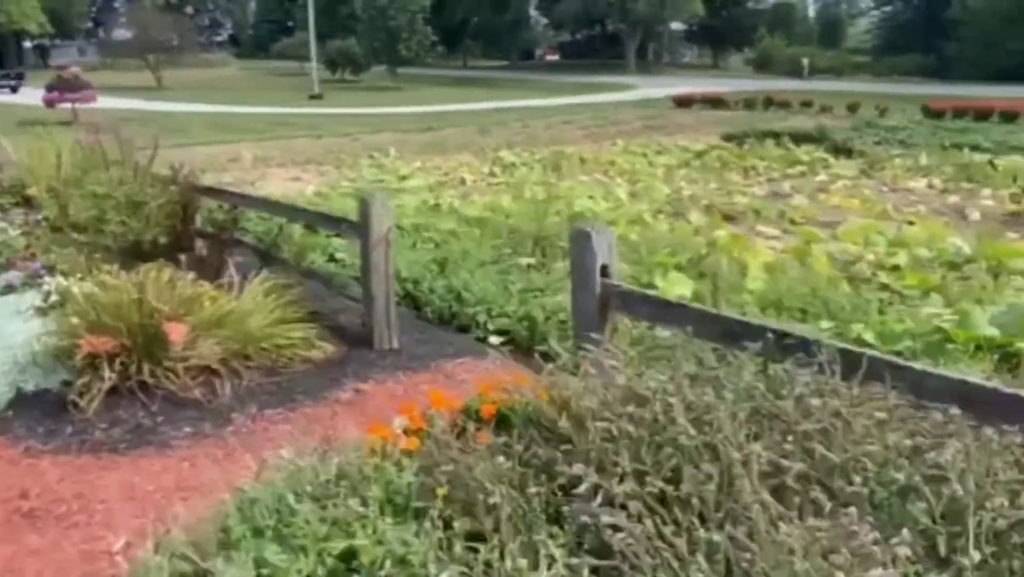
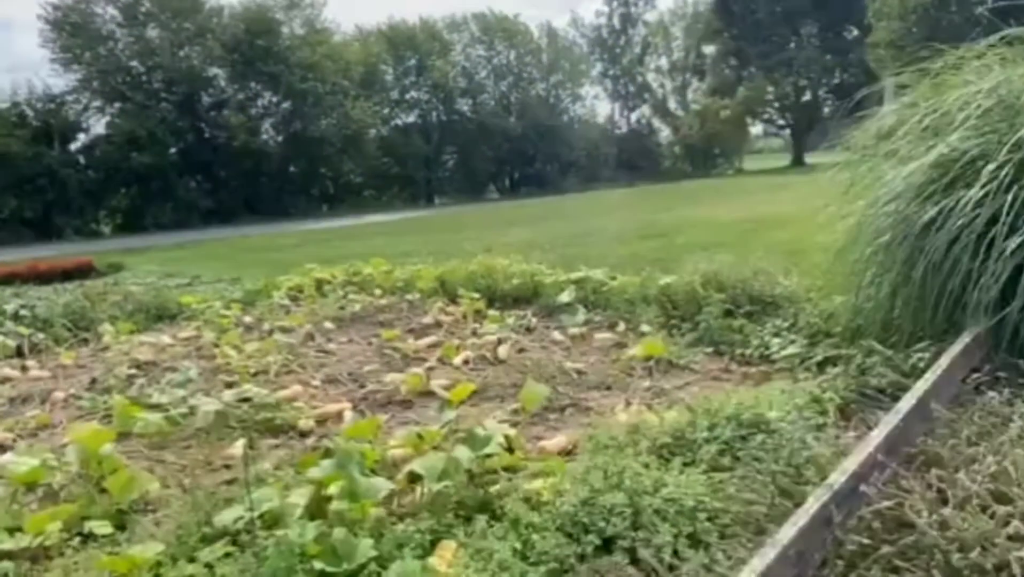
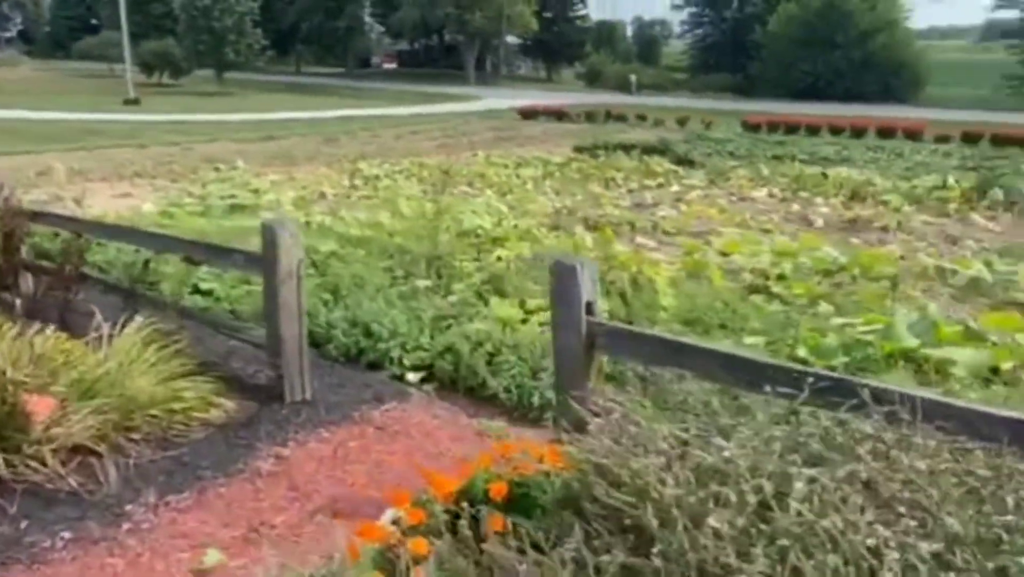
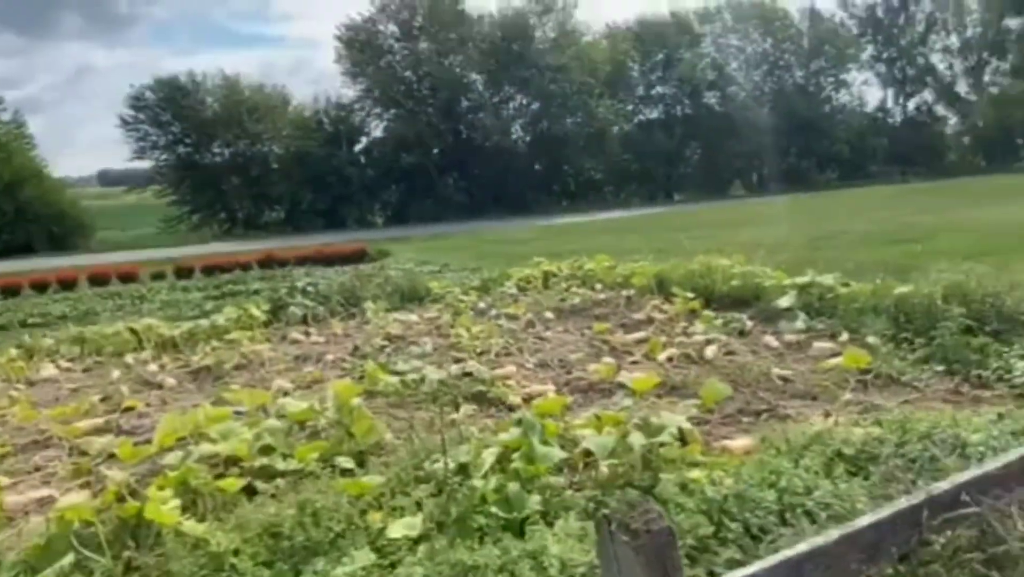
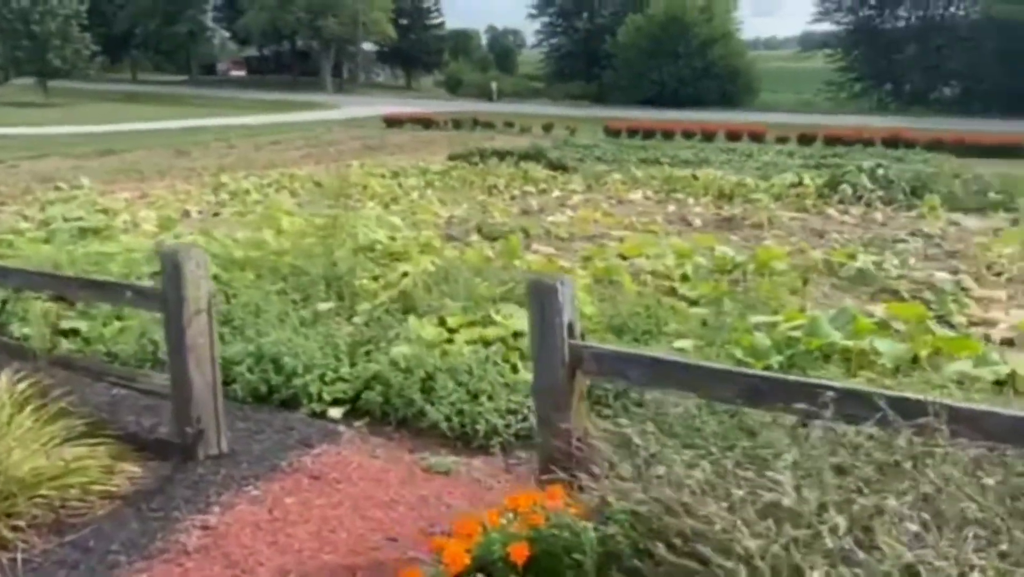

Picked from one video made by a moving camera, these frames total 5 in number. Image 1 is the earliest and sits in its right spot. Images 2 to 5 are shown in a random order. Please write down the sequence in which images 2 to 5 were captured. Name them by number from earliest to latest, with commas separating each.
3, 5, 4, 2
